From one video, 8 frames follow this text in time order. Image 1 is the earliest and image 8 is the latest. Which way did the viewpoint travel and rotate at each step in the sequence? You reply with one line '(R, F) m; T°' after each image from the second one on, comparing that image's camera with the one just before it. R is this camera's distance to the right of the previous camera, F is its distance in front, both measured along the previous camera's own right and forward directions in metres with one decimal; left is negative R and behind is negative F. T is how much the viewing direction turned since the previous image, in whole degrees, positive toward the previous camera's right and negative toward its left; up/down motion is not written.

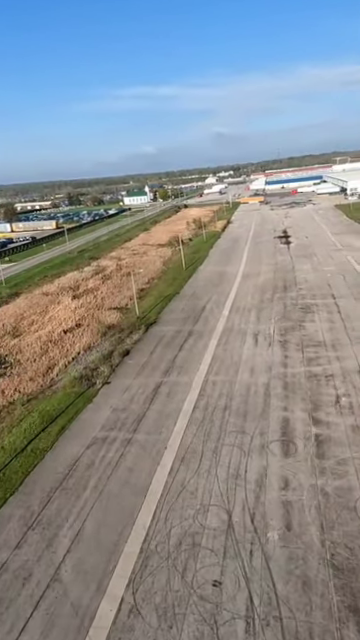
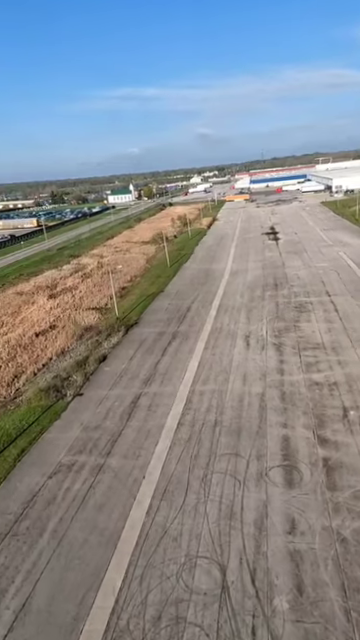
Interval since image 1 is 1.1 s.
(+0.1, +1.9) m; +2°
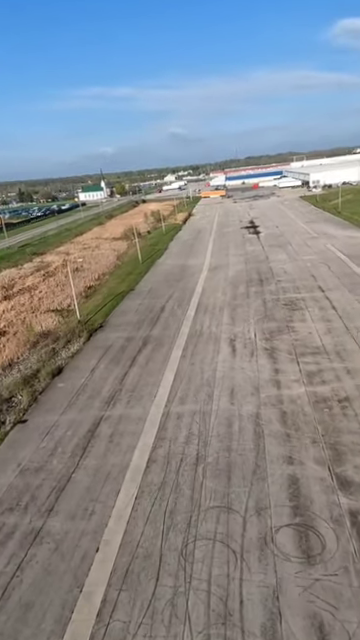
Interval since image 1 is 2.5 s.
(+0.2, +2.8) m; +3°
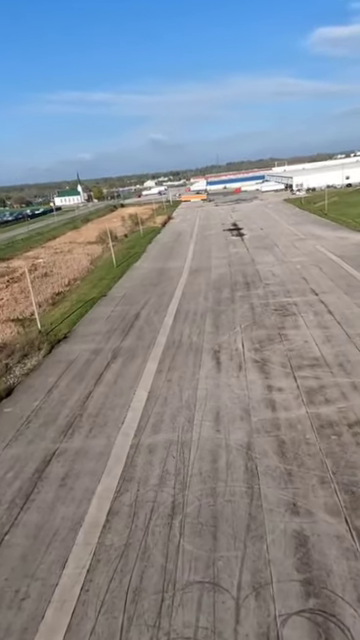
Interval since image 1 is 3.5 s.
(+0.2, +1.9) m; +2°
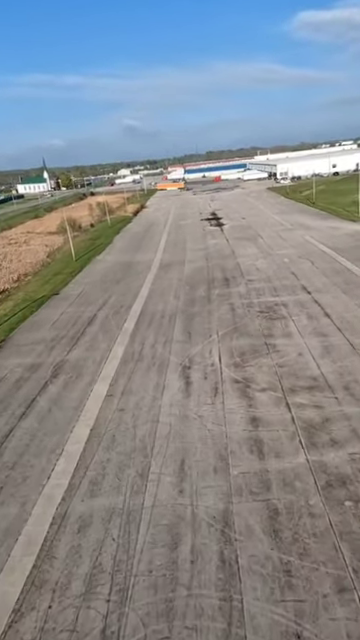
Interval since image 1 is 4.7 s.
(+0.4, +2.5) m; +2°
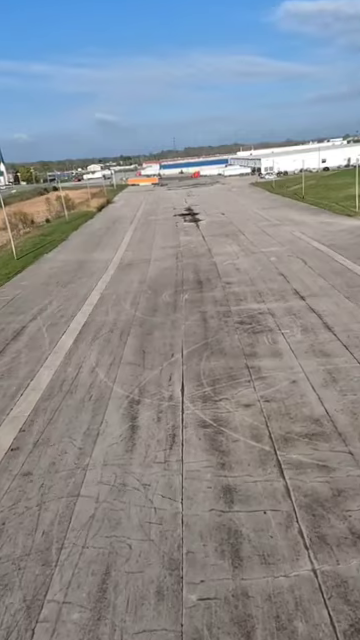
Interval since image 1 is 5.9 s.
(+0.5, +2.5) m; +2°
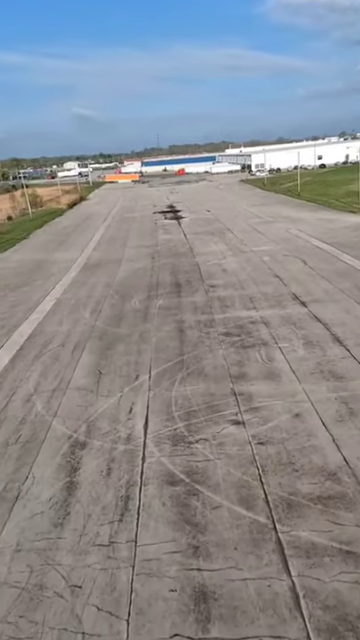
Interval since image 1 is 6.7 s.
(+0.3, +1.6) m; +1°
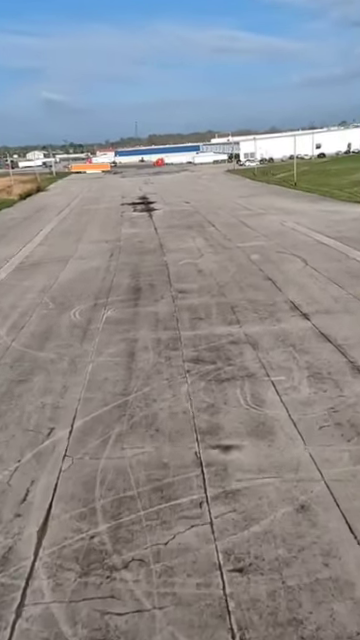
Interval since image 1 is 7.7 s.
(+0.4, +1.9) m; +1°
